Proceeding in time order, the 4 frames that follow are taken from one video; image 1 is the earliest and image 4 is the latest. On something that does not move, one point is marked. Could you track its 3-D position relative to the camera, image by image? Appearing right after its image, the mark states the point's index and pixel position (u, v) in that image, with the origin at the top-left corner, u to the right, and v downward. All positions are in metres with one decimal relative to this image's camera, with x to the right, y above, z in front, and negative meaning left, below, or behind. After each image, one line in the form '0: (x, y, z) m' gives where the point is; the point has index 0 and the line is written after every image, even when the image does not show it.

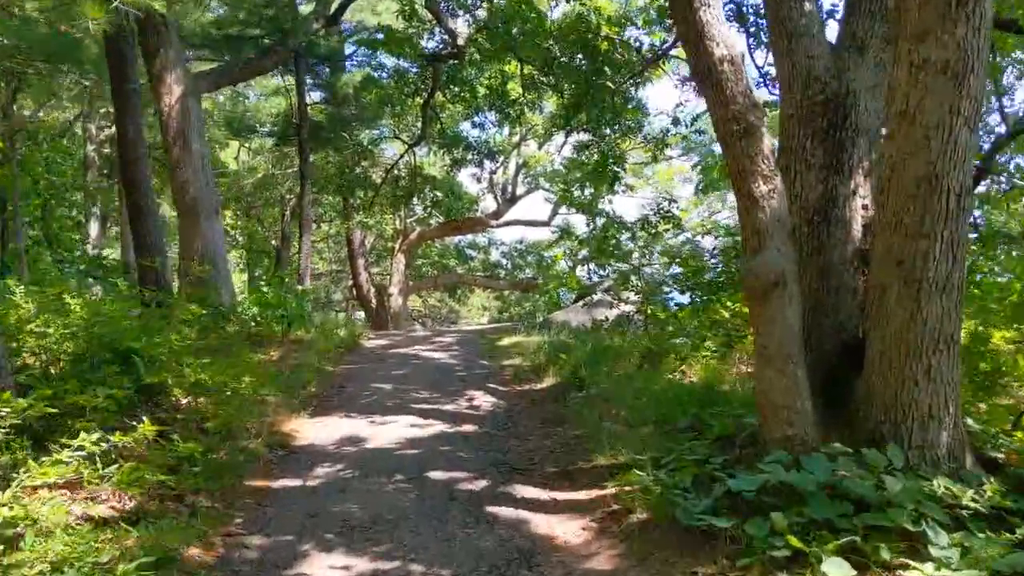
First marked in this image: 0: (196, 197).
0: (-3.8, +1.1, +10.7) m
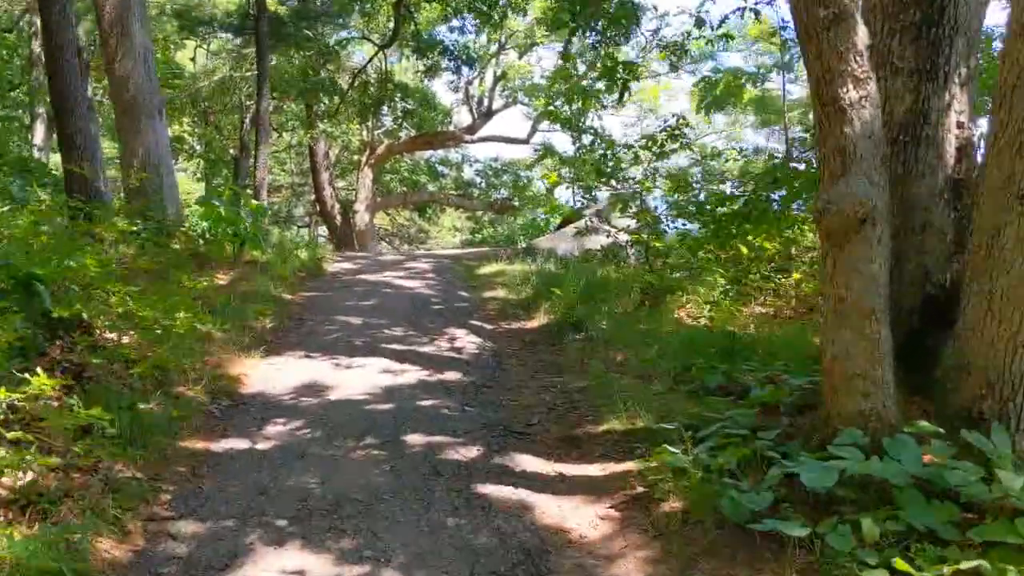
0: (-3.9, +2.0, +9.4) m
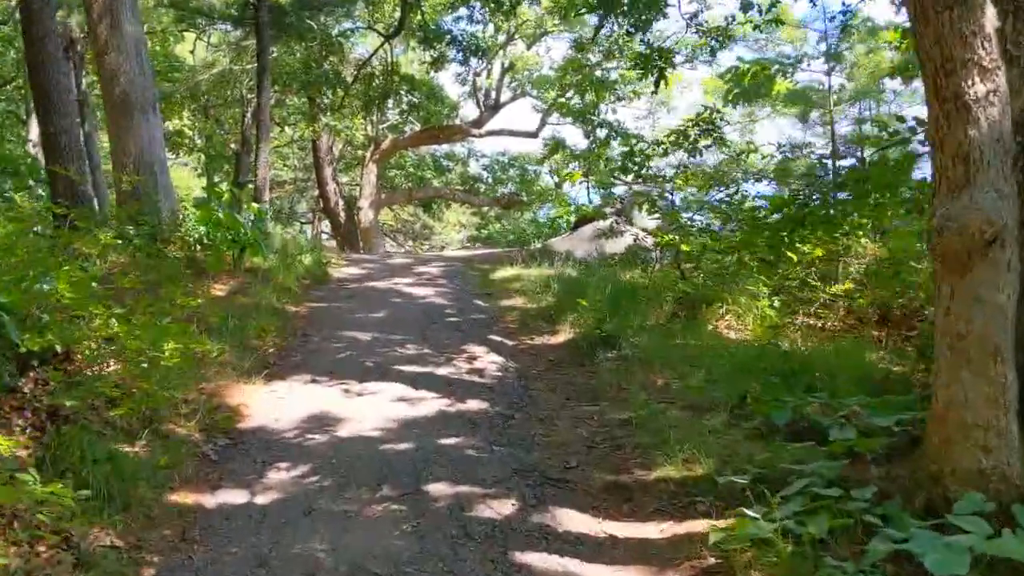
0: (-3.8, +1.9, +8.7) m
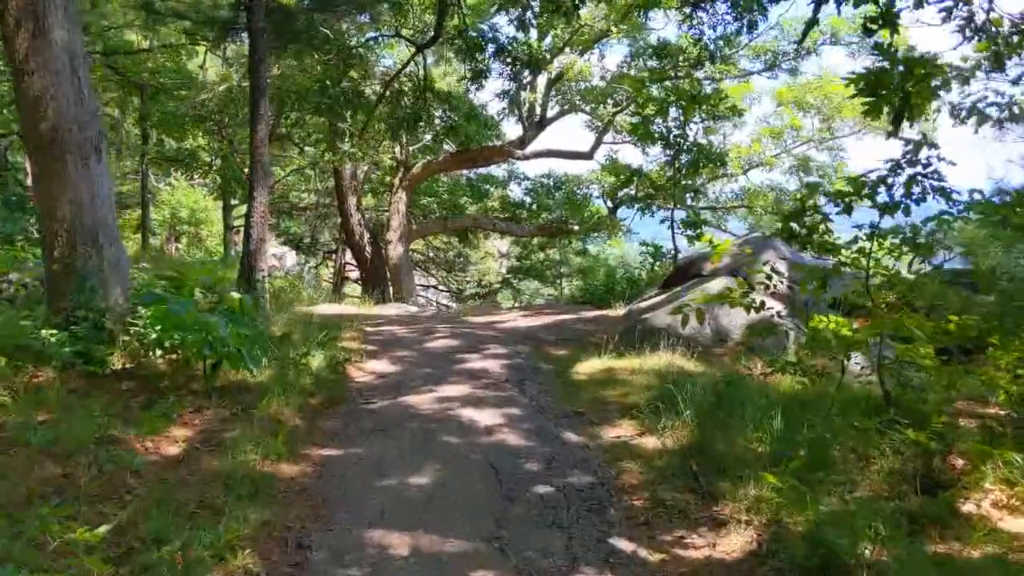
0: (-3.1, +1.1, +6.1) m
